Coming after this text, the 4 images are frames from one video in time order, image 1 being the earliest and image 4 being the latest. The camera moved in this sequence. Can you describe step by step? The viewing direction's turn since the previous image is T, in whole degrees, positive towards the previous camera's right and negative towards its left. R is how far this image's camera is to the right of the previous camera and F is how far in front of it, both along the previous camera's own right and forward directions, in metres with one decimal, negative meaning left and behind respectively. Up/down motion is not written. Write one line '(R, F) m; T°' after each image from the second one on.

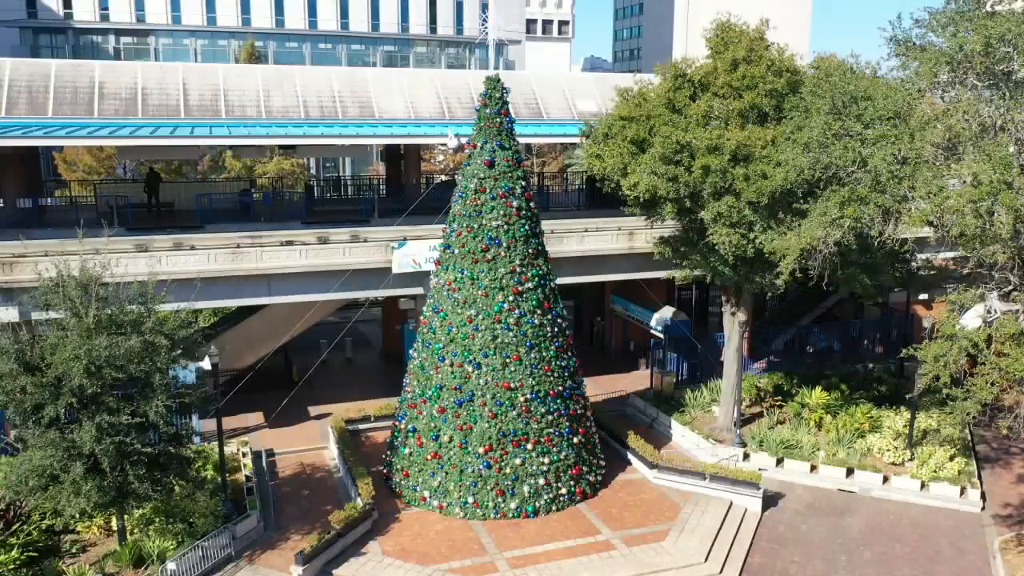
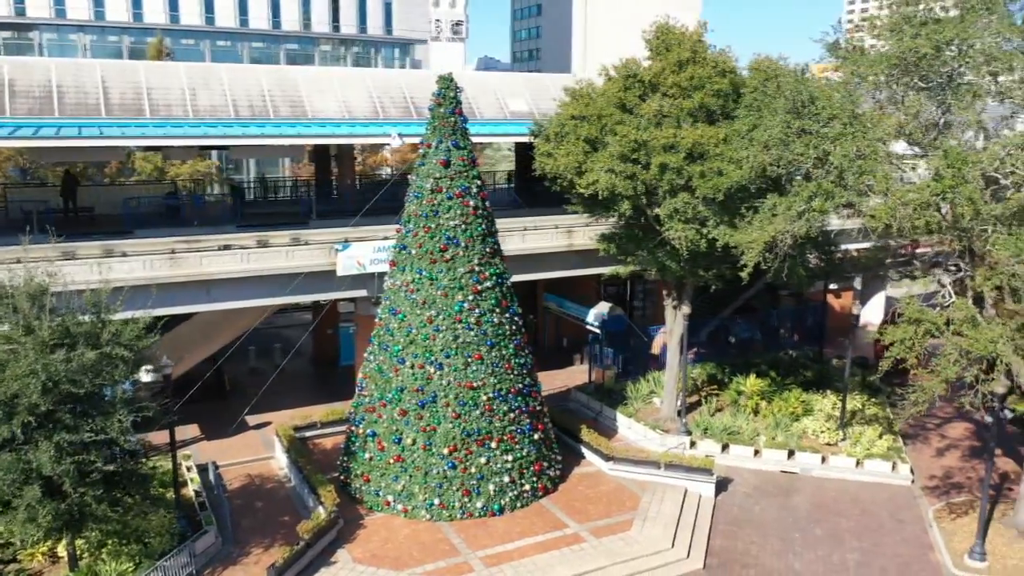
(-1.1, 0.0) m; +7°
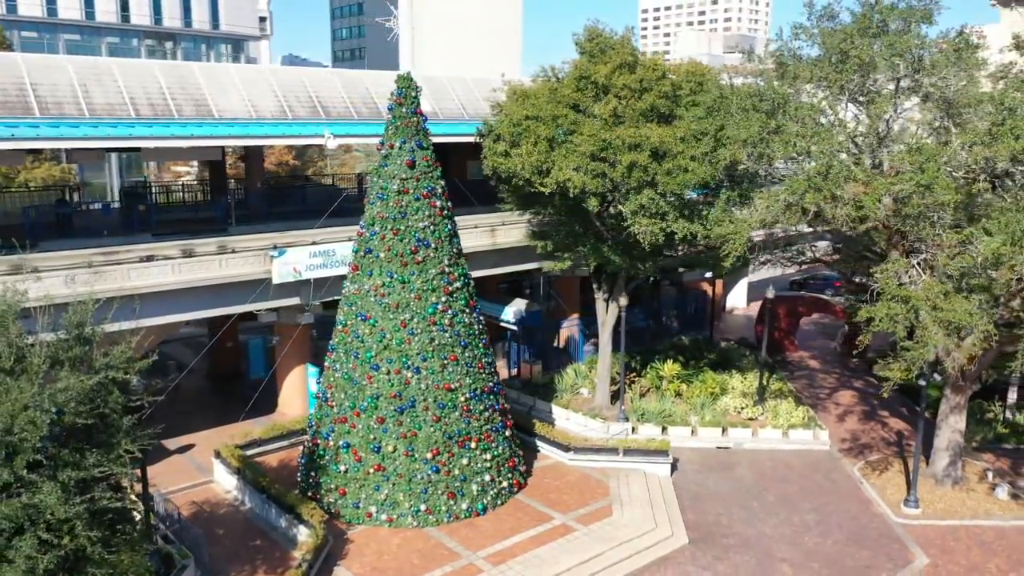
(-2.8, +0.2) m; +13°
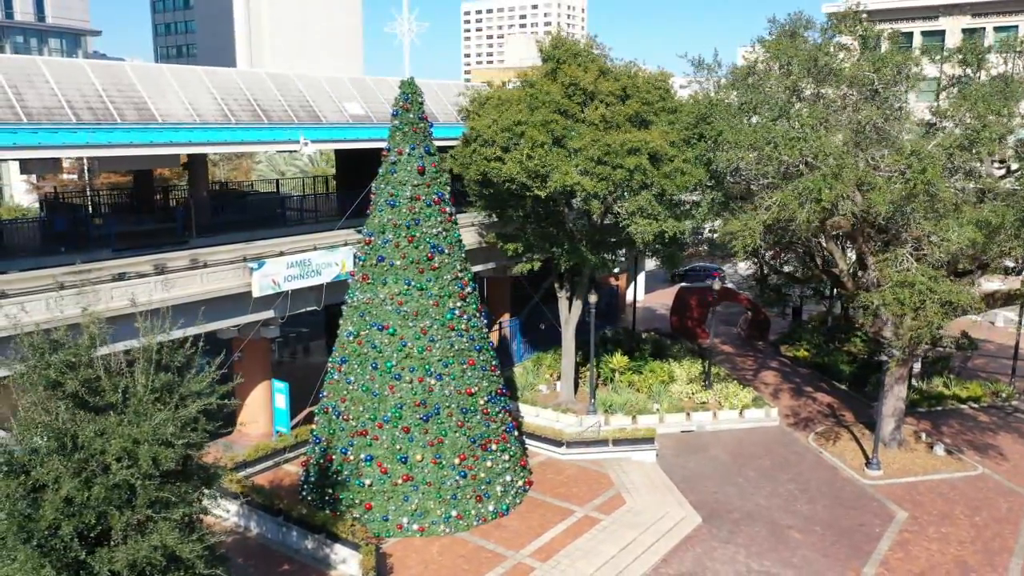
(-3.3, +0.1) m; +12°
